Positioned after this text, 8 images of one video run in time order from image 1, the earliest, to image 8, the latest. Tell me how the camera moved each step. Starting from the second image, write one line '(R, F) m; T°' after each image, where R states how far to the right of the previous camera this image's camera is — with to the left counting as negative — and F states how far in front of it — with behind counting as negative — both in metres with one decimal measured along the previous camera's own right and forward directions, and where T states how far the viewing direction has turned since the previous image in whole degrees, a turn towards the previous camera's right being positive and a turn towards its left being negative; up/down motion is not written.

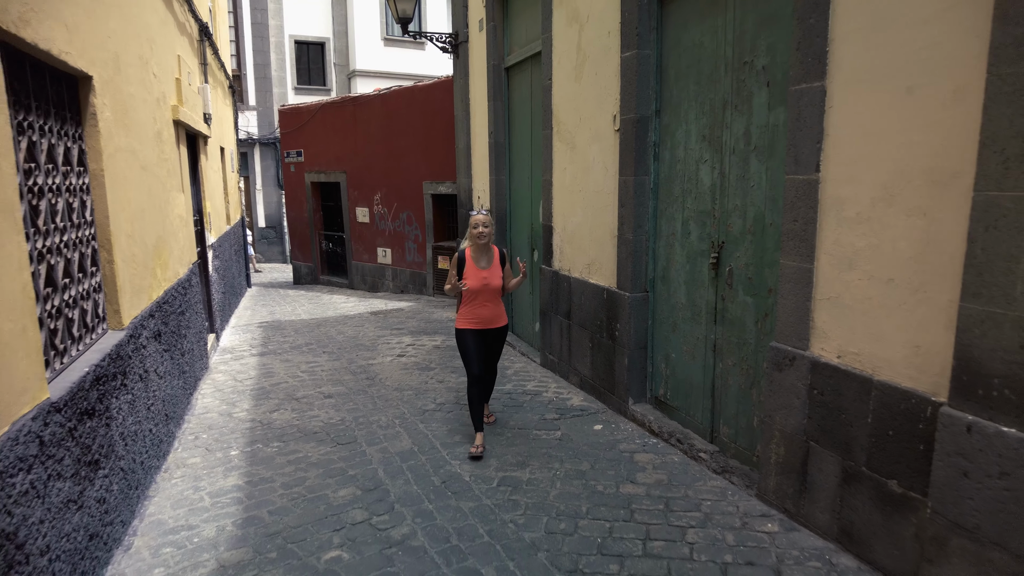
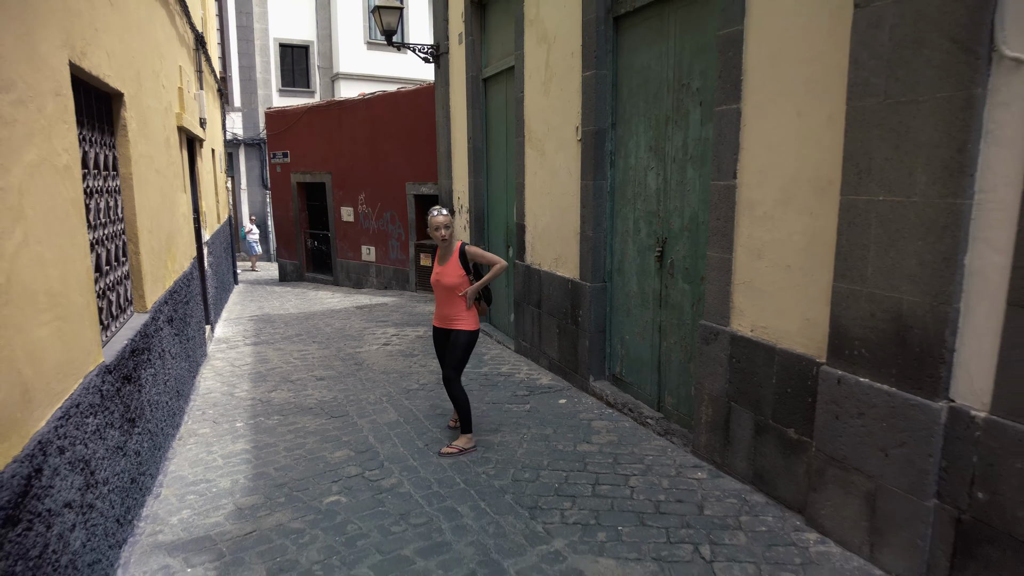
(+0.1, -0.7) m; +2°
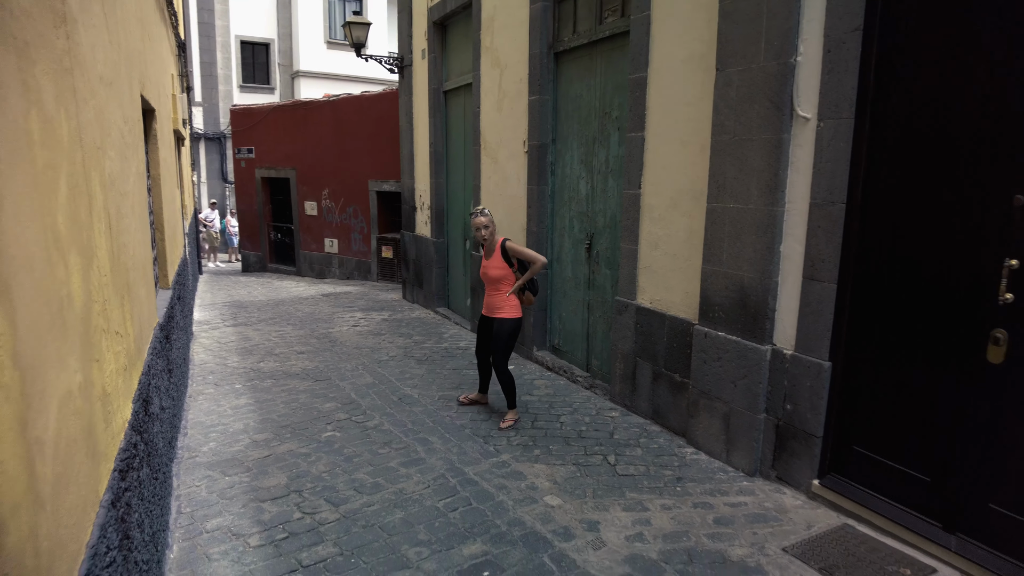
(-0.1, -1.2) m; +4°
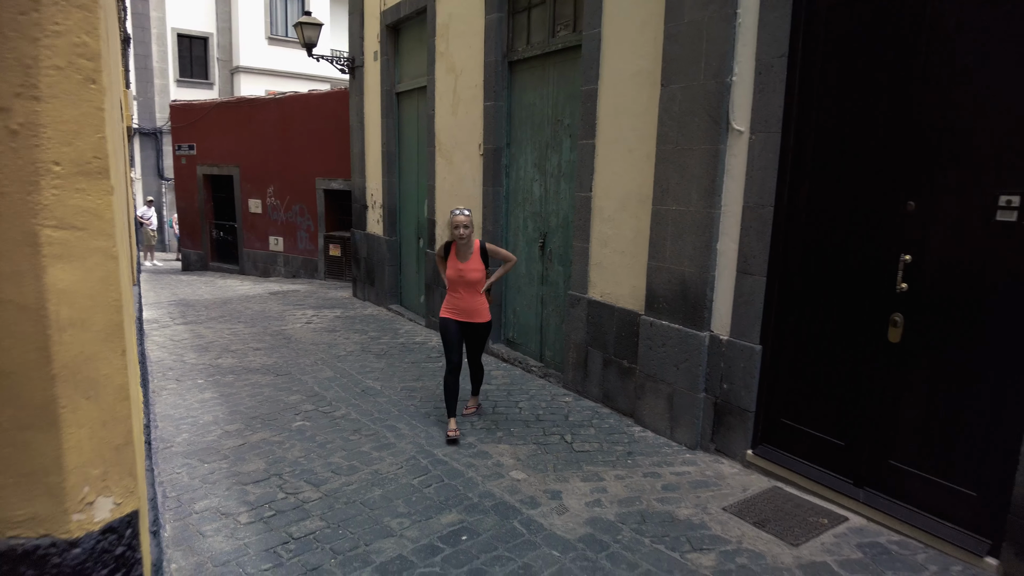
(-0.2, -0.4) m; +5°
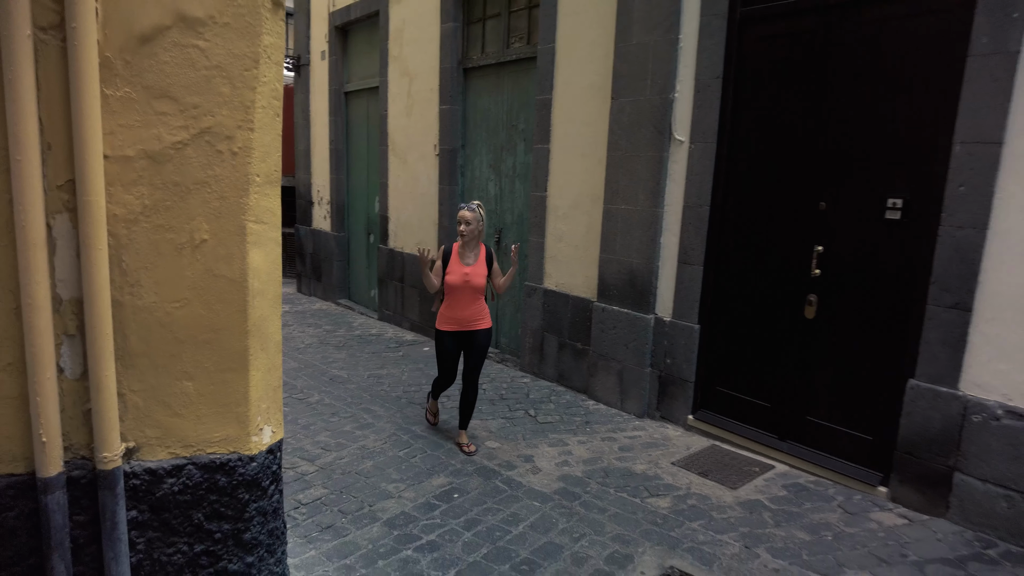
(-0.4, -0.5) m; +7°
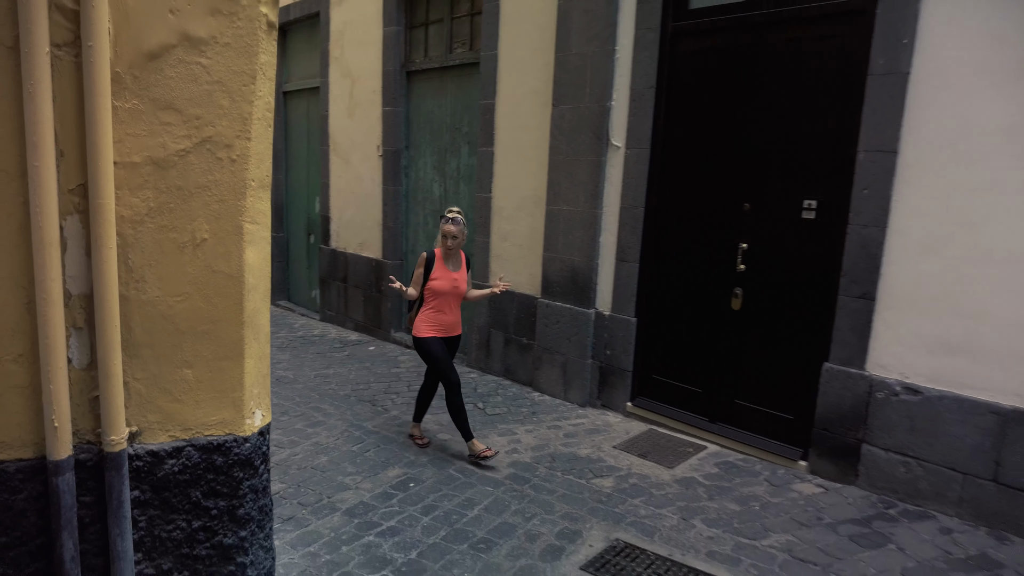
(-0.1, -0.2) m; +6°
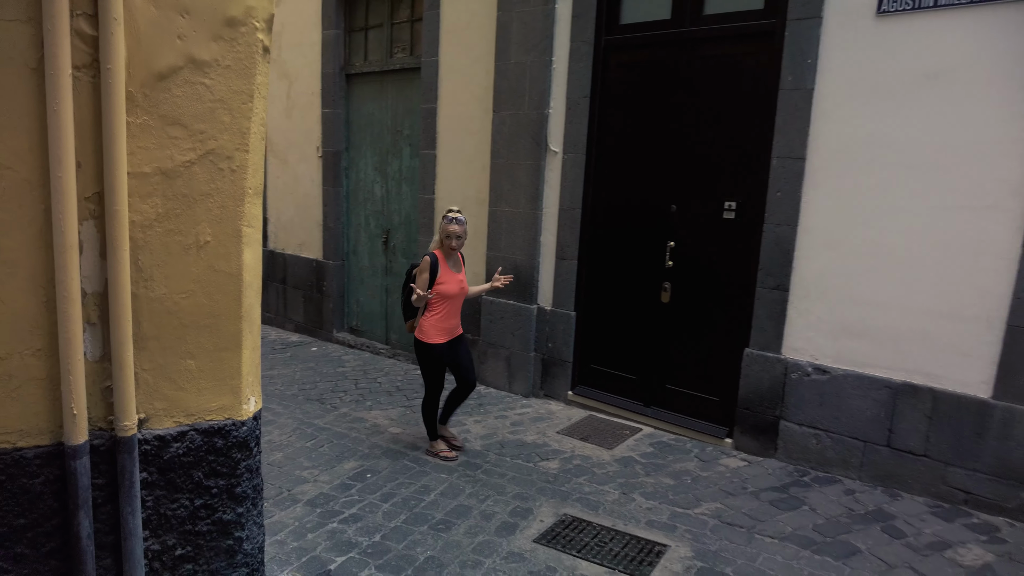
(-0.1, -0.3) m; +6°
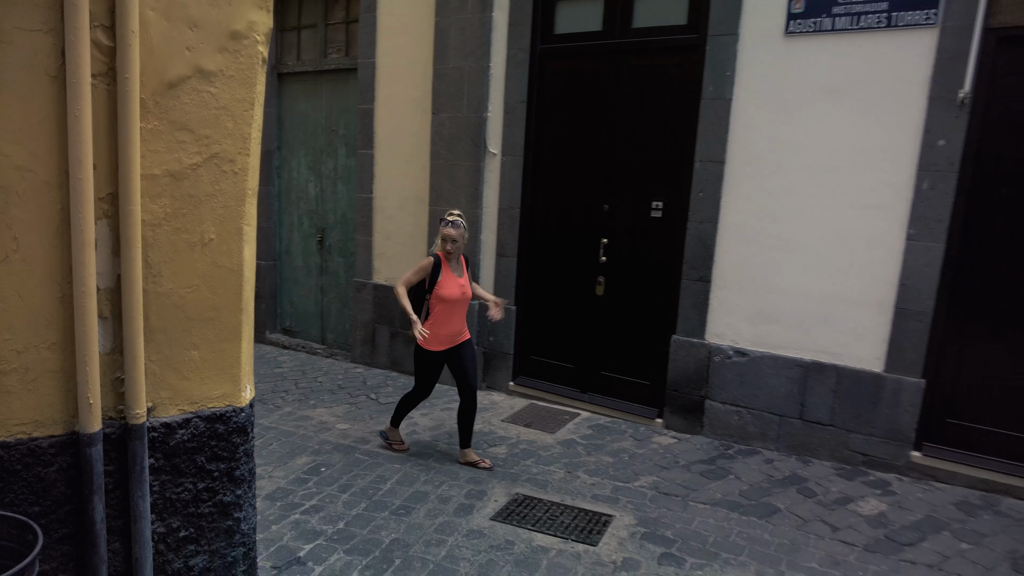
(-0.2, -0.2) m; +7°
